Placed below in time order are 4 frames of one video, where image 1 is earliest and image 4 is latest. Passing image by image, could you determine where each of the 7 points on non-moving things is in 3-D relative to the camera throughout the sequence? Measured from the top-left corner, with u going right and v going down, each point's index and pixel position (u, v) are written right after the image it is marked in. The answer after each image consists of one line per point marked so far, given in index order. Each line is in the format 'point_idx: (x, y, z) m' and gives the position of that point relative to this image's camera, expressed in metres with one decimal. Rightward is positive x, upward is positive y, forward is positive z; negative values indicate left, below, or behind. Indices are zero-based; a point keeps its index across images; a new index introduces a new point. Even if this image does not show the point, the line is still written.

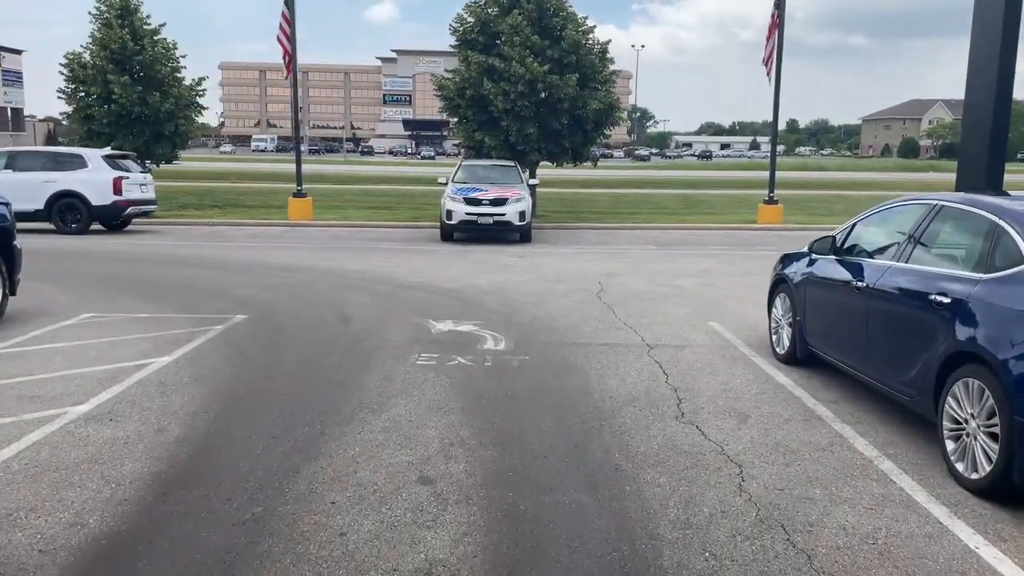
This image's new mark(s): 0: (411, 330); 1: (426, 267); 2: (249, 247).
0: (-1.1, -0.5, +9.1) m
1: (-1.6, +0.3, +14.6) m
2: (-5.8, +0.9, +17.8) m
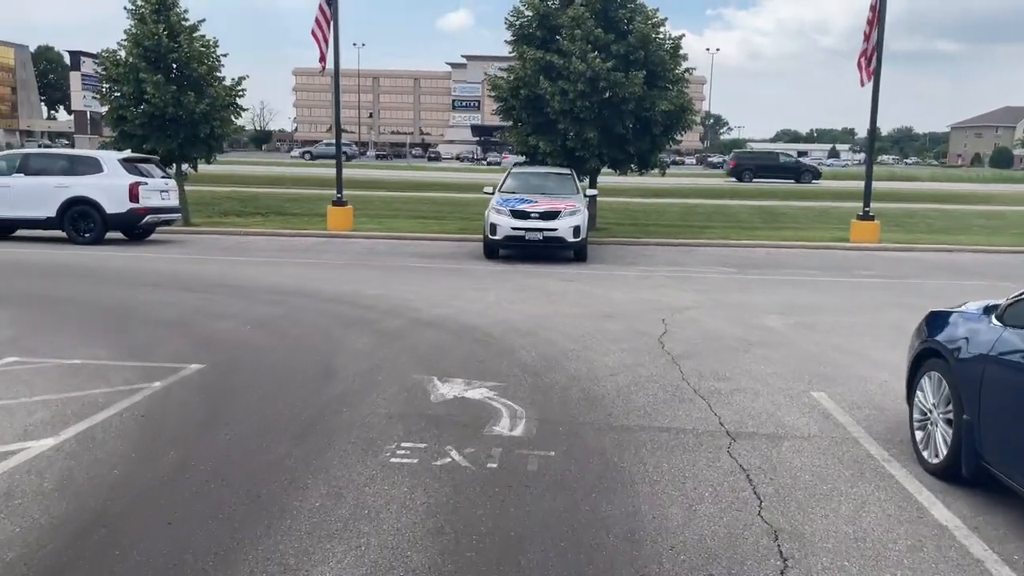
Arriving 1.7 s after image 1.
0: (-0.9, -0.9, +6.8) m
1: (-0.9, -0.1, +12.3) m
2: (-4.8, +0.5, +15.8) m
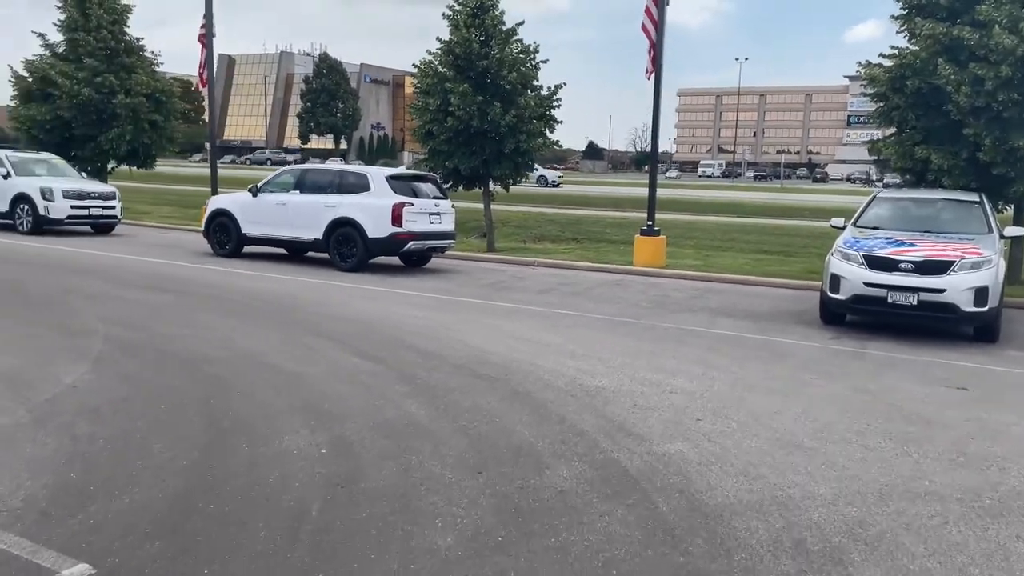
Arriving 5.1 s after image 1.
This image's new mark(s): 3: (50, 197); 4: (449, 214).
0: (-0.6, -1.6, +2.3) m
1: (+1.9, -1.1, +7.2) m
2: (0.0, -0.3, +12.1) m
3: (-11.1, +2.2, +19.5) m
4: (-1.3, +1.5, +16.0) m
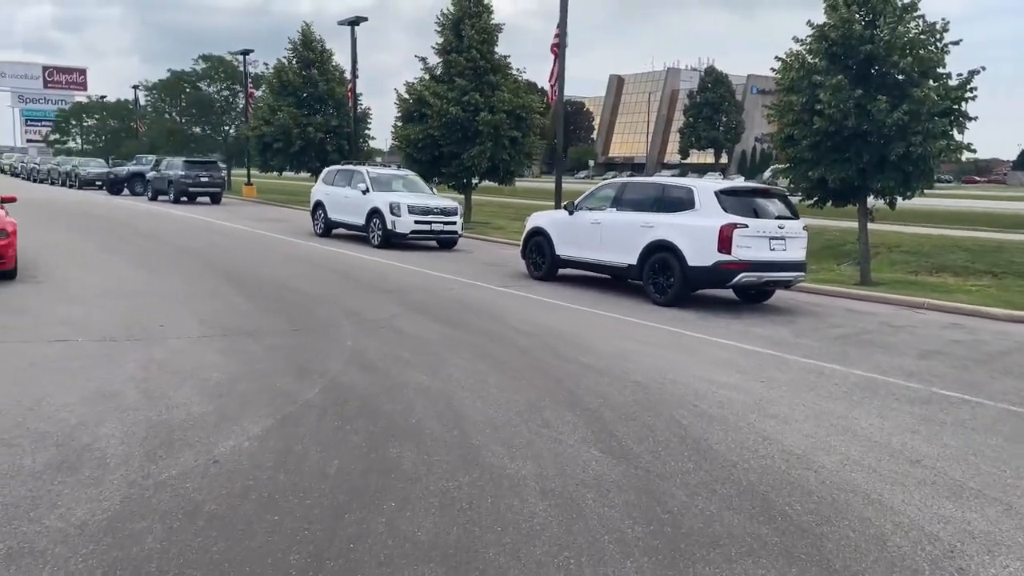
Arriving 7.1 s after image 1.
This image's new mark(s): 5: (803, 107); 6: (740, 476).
0: (-1.3, -2.0, -0.2) m
1: (+3.2, -1.7, +3.1) m
2: (+3.7, -1.0, +8.4) m
3: (-2.8, +1.9, +19.9) m
4: (+4.4, +0.7, +12.4) m
5: (+6.1, +3.8, +17.0) m
6: (+1.6, -1.3, +5.6) m
